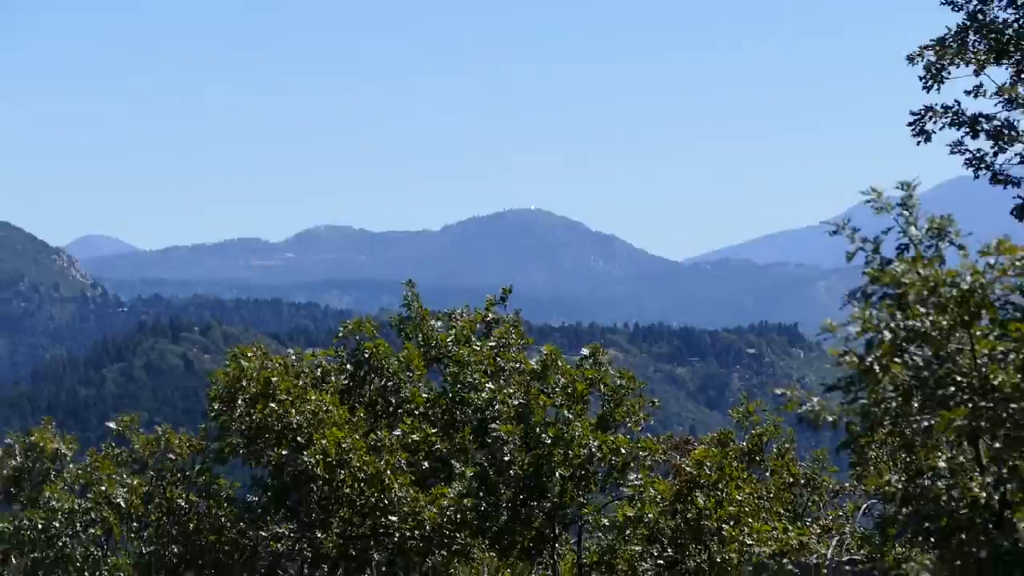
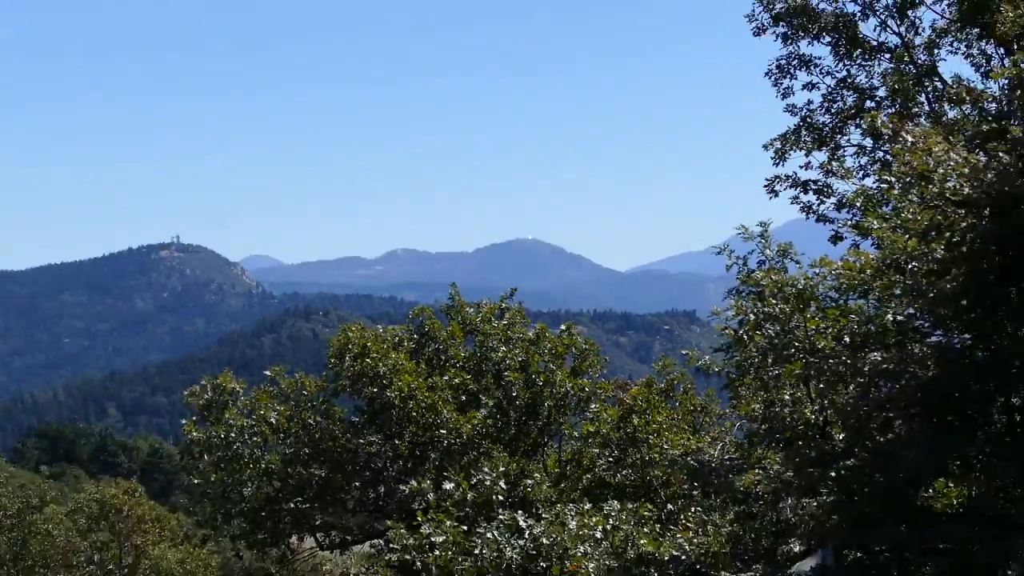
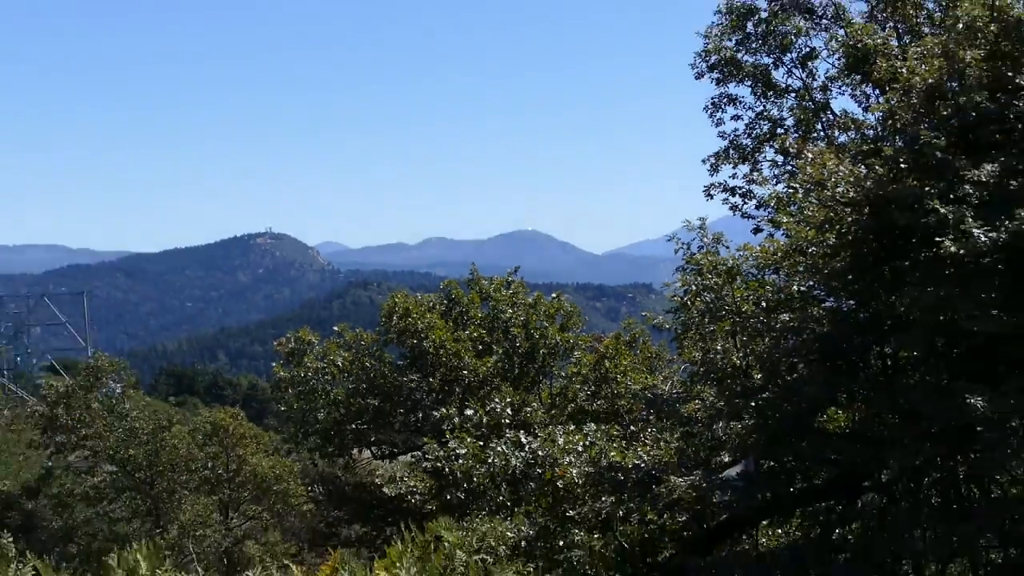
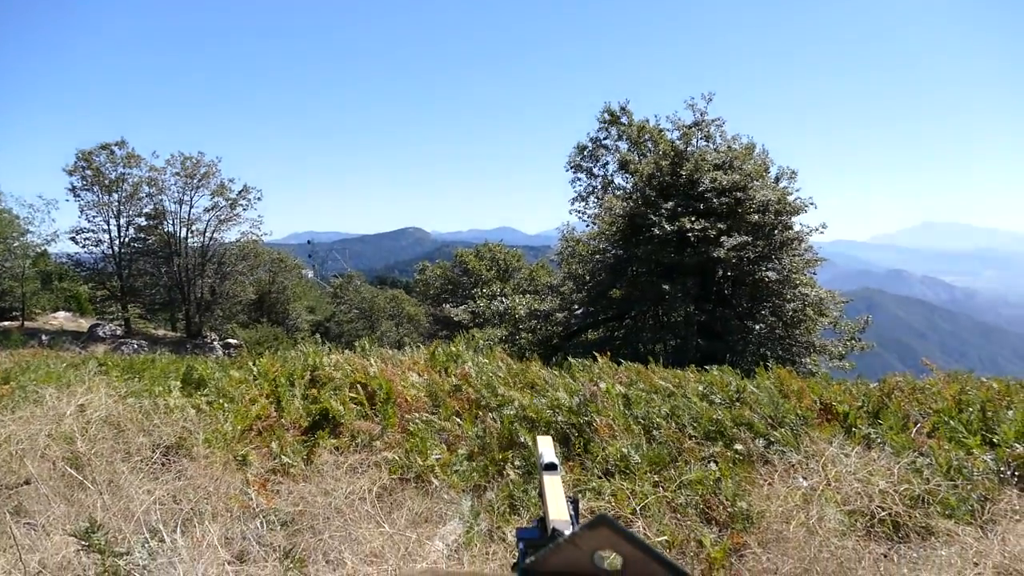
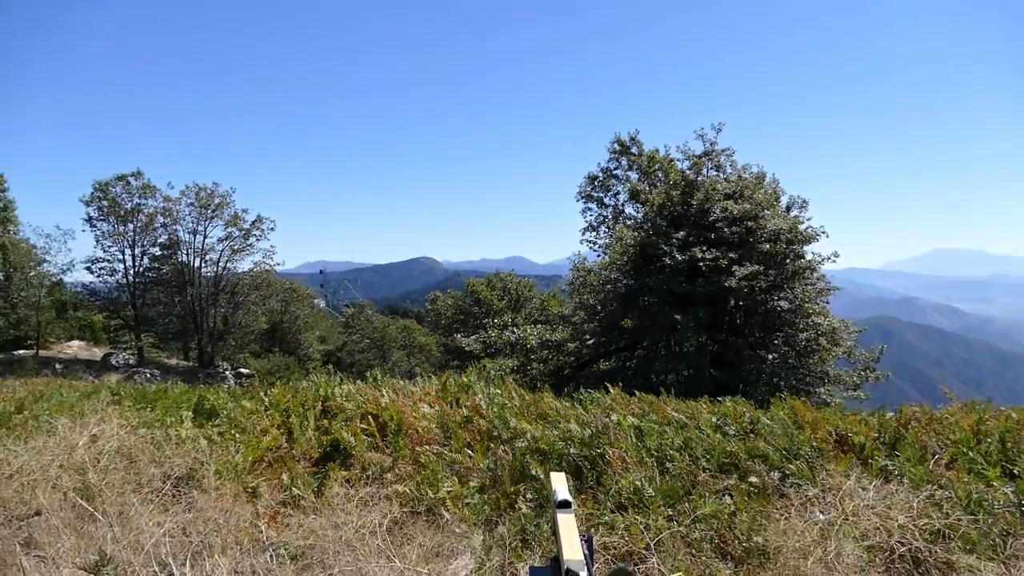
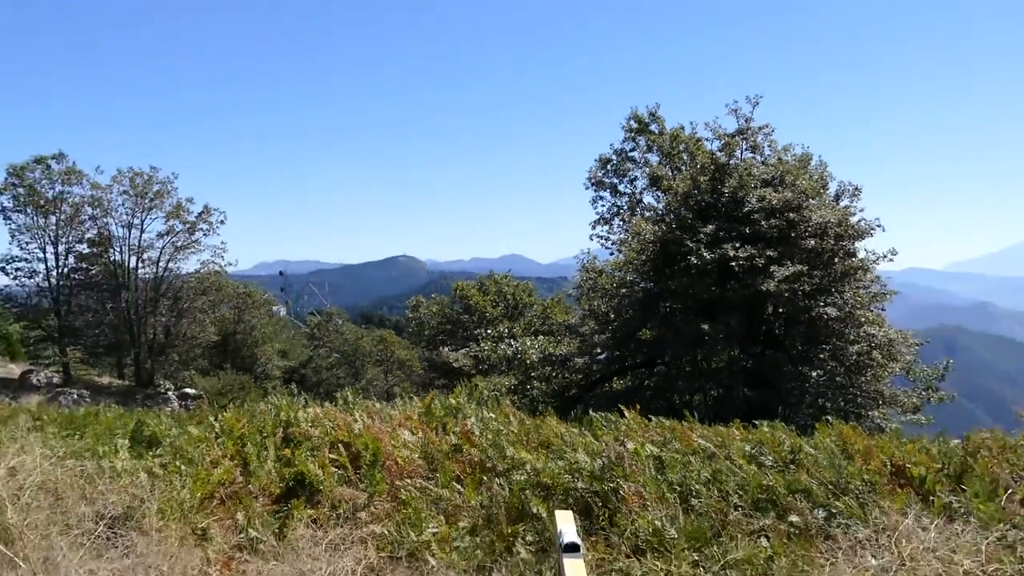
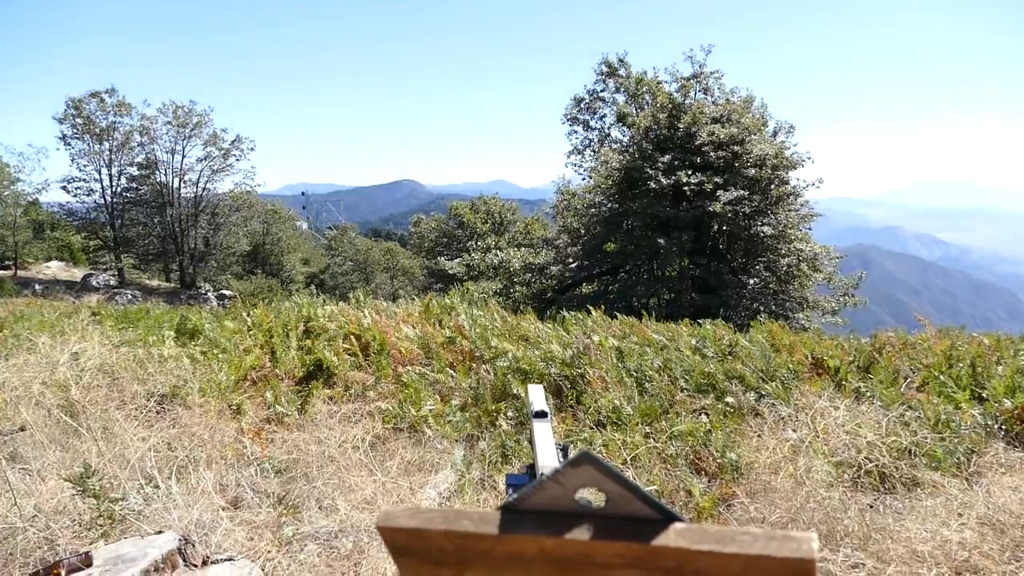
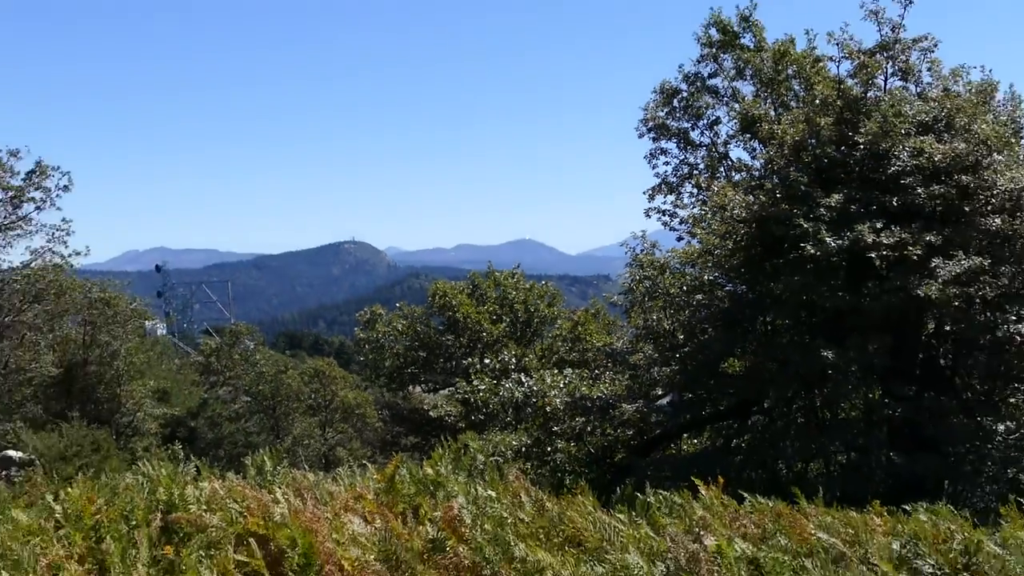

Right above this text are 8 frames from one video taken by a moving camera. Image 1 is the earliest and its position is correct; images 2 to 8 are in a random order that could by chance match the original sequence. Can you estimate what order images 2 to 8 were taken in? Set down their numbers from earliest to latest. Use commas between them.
2, 3, 8, 6, 5, 4, 7
